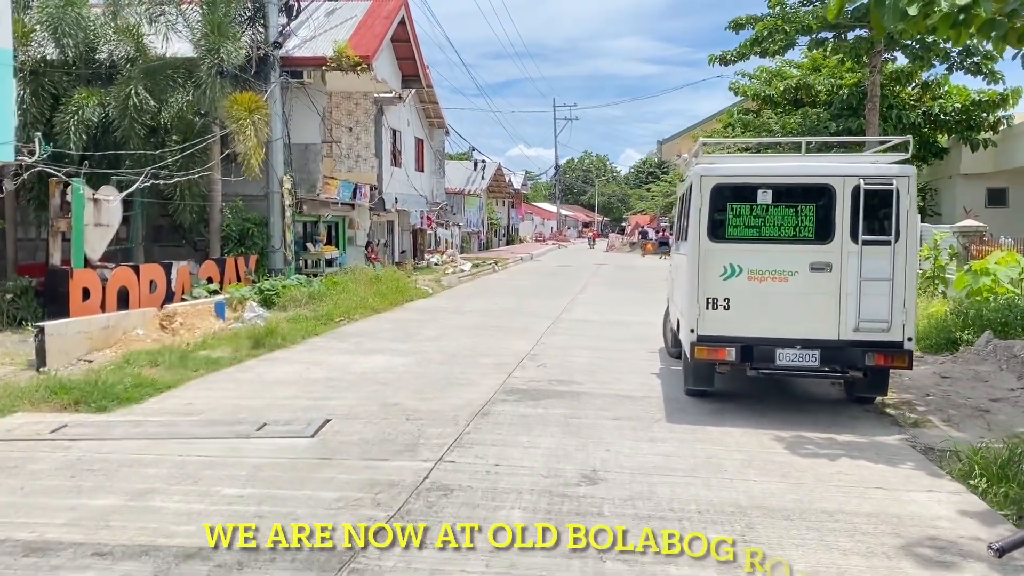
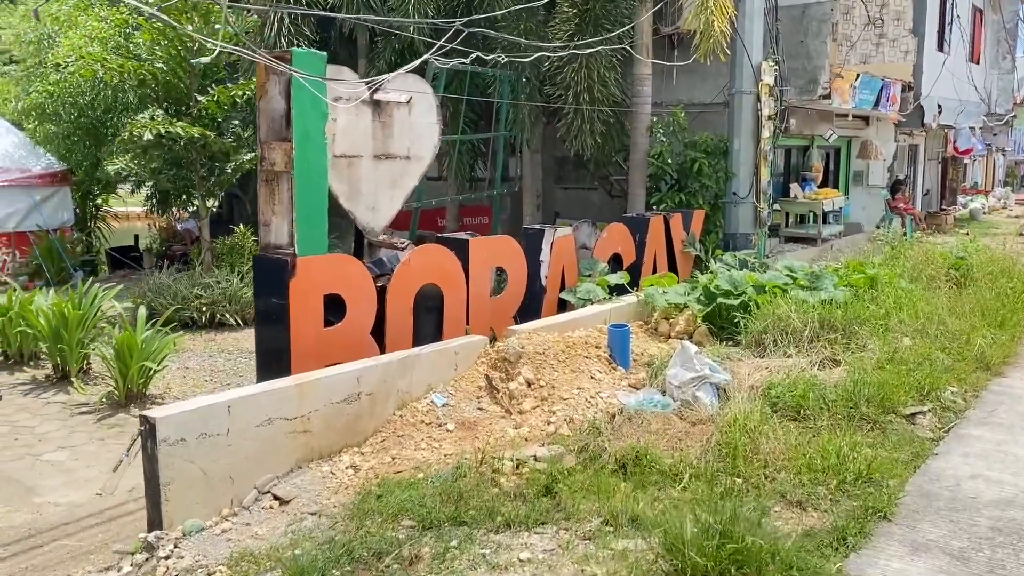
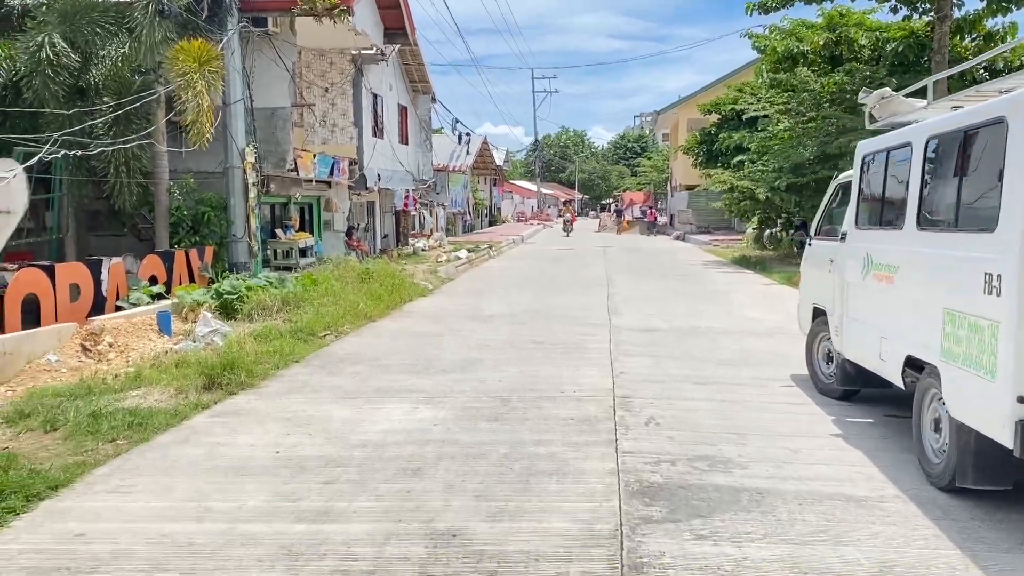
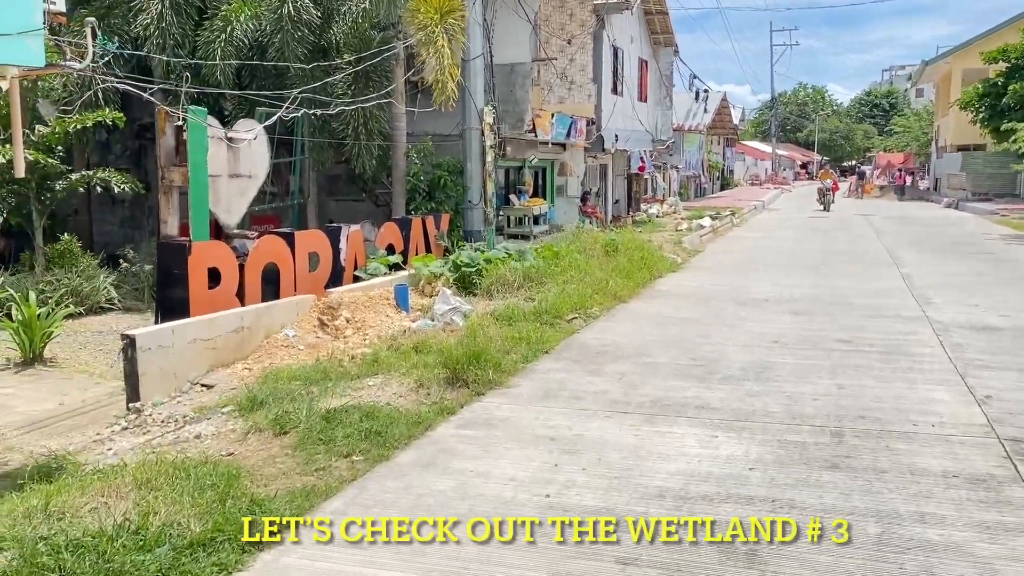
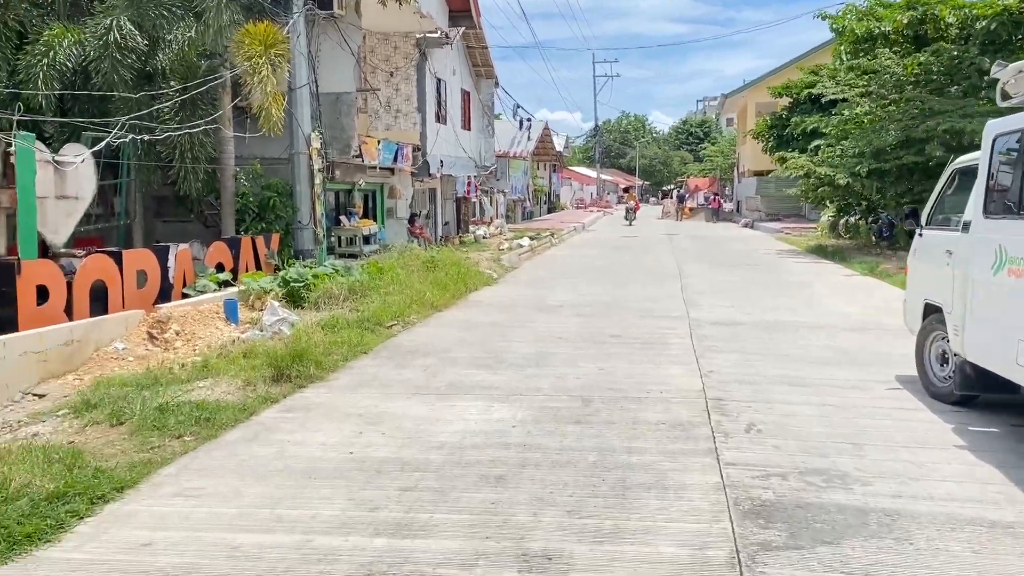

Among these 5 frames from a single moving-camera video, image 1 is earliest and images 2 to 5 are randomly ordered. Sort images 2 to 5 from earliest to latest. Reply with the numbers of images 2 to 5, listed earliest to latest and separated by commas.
3, 5, 4, 2
